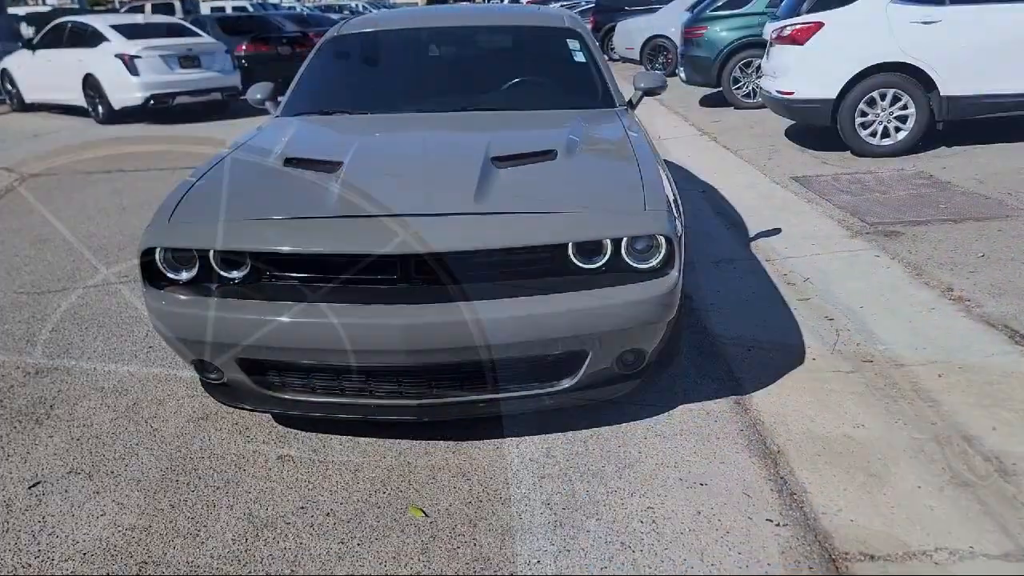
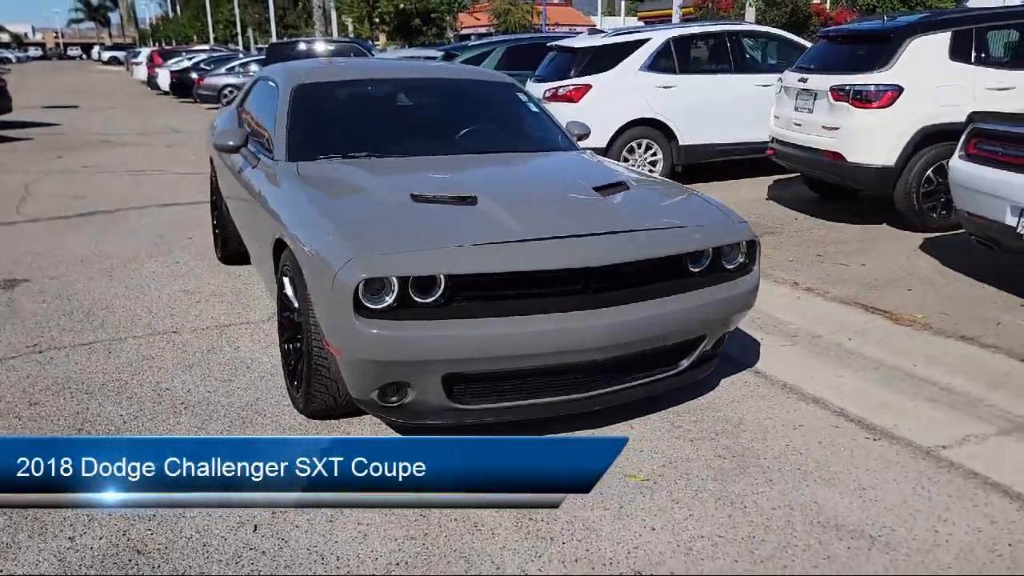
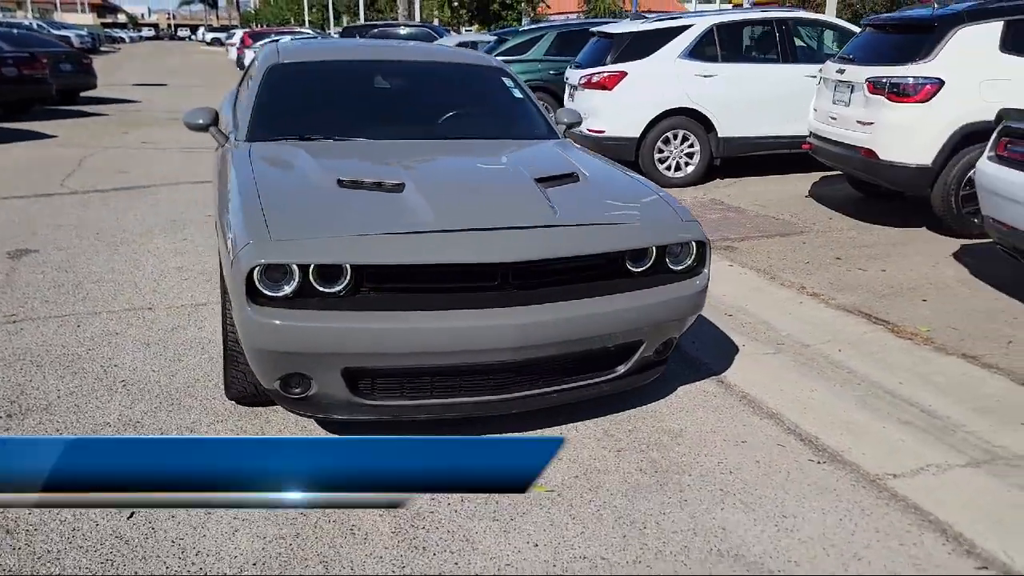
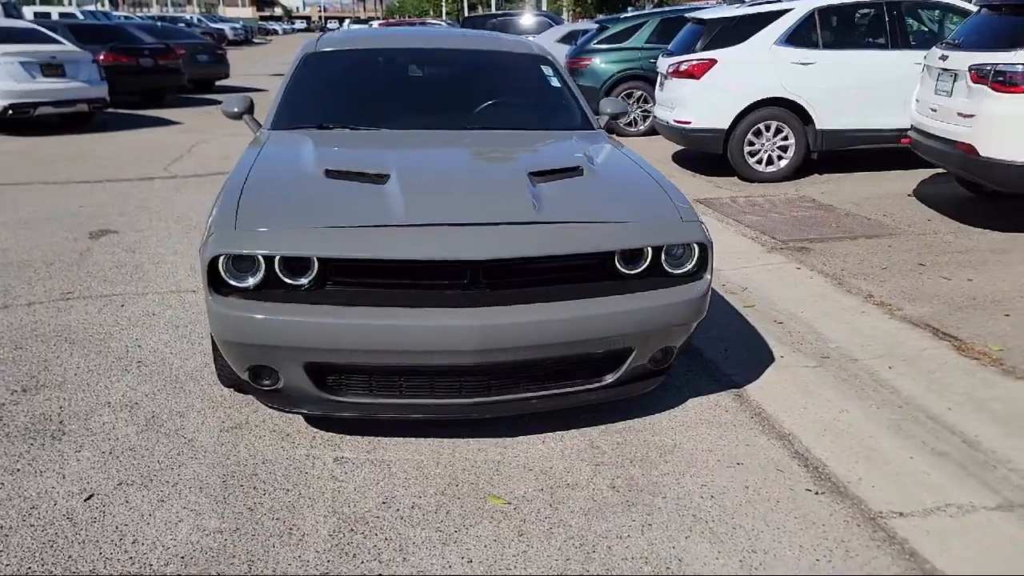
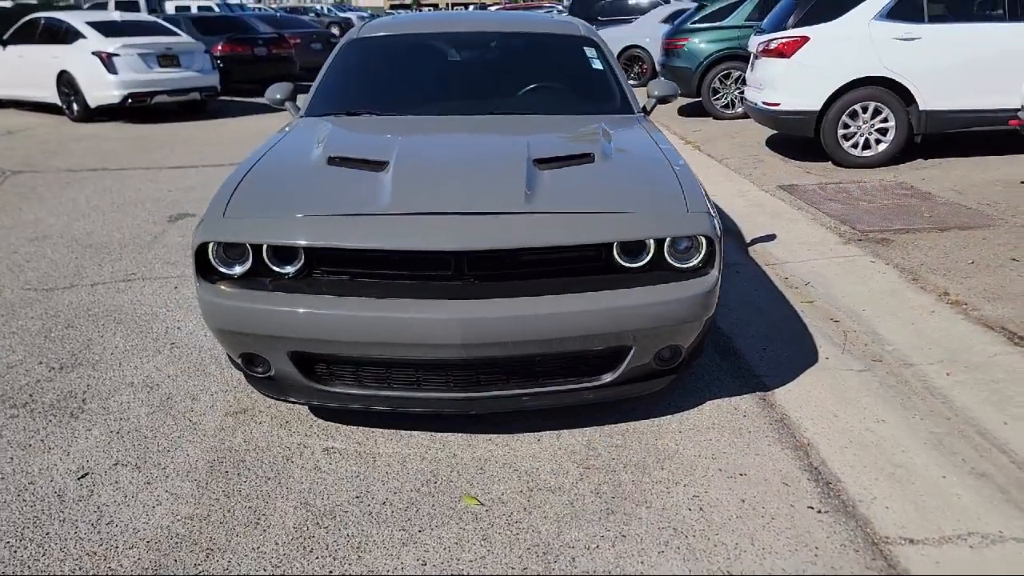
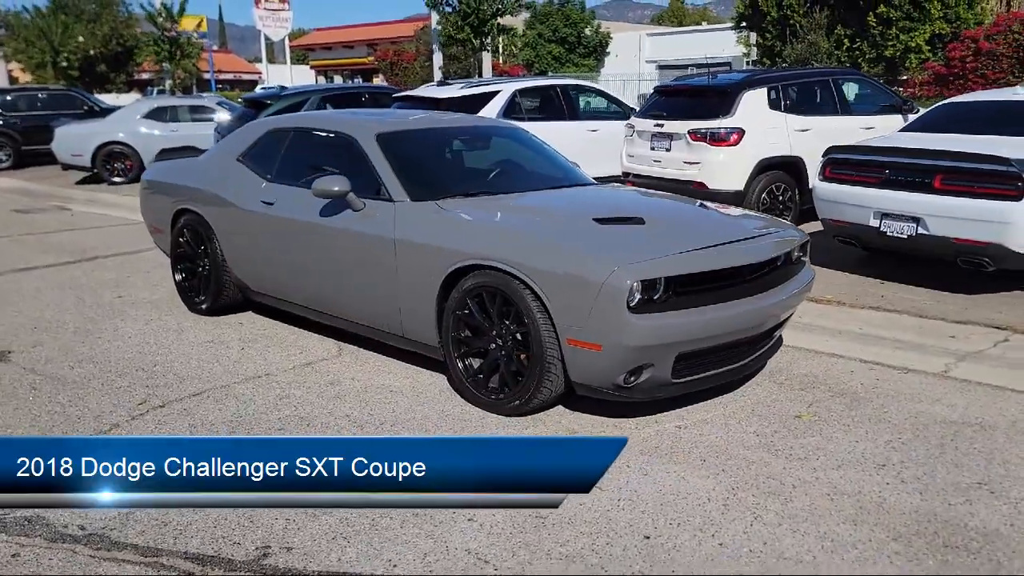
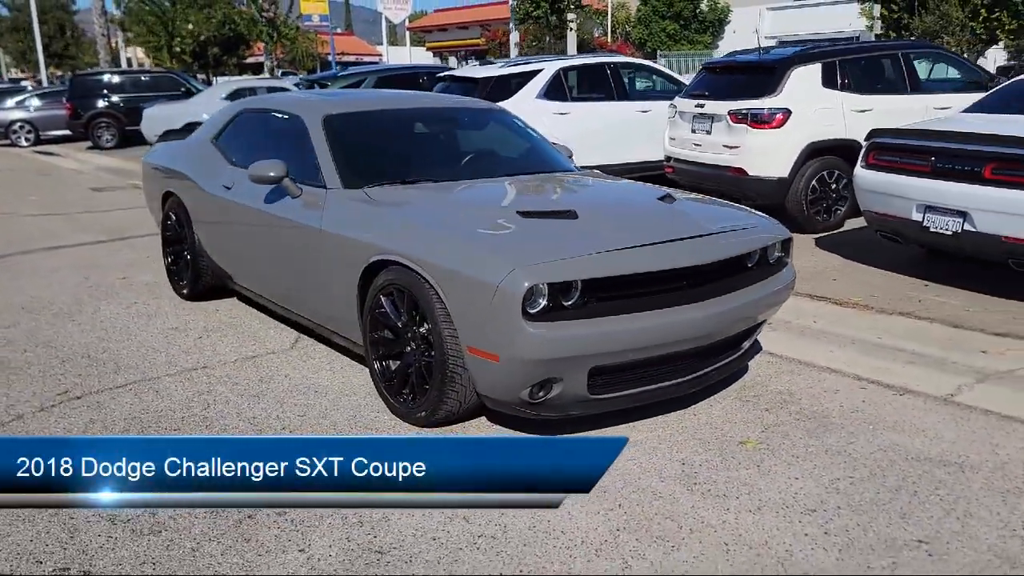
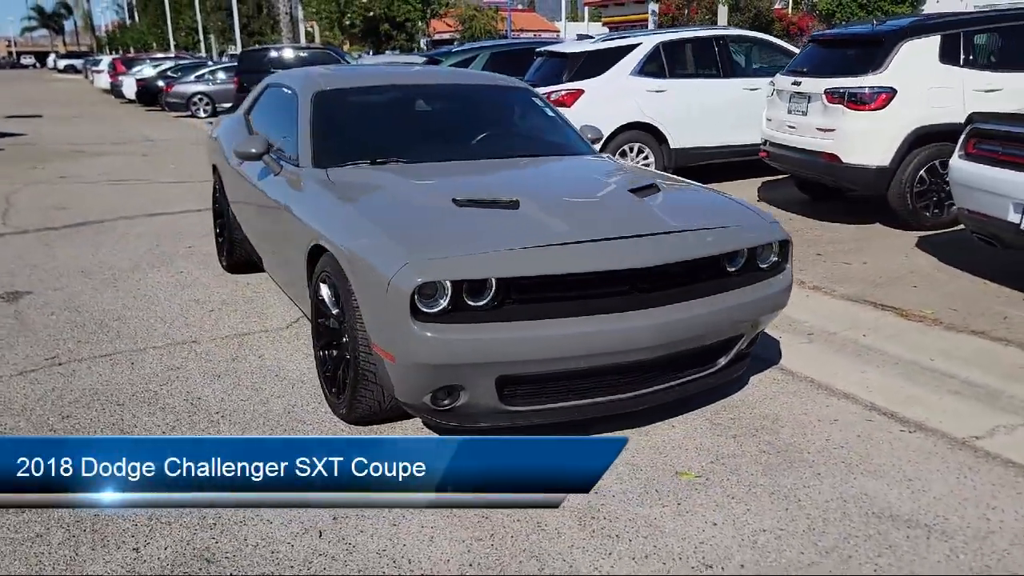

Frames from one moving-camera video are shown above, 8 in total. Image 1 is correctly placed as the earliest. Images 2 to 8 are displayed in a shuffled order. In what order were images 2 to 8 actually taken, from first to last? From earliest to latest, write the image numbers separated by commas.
5, 4, 3, 2, 8, 7, 6
